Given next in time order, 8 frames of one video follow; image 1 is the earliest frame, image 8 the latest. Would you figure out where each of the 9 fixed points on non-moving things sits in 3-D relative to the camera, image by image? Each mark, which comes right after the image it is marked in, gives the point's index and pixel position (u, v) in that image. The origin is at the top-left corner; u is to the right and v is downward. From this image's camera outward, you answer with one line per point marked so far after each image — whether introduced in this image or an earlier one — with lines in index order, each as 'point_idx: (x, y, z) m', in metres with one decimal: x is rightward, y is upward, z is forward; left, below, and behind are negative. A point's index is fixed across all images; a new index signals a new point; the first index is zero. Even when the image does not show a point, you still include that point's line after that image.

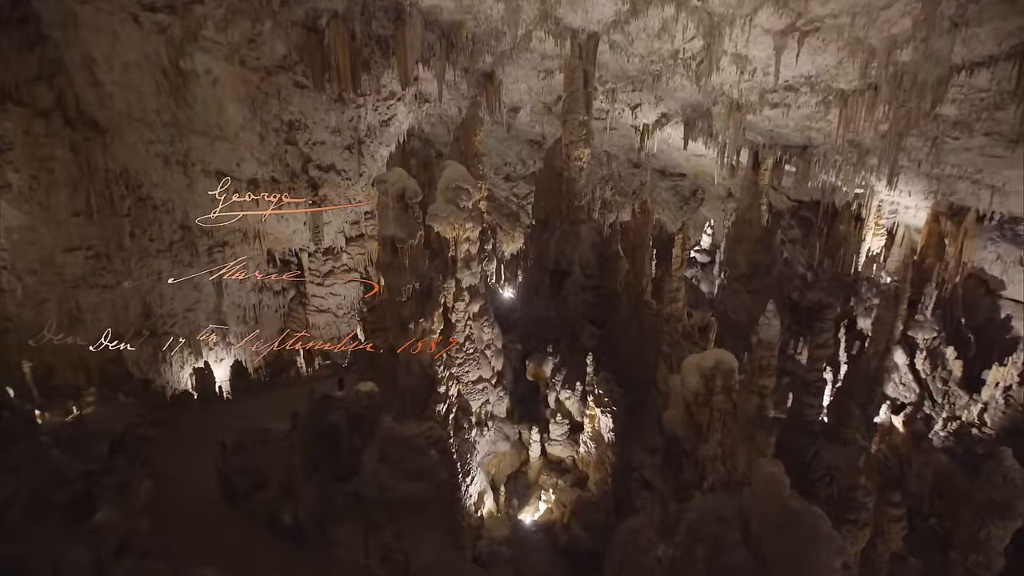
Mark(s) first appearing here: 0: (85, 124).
0: (-5.7, +2.2, +6.6) m
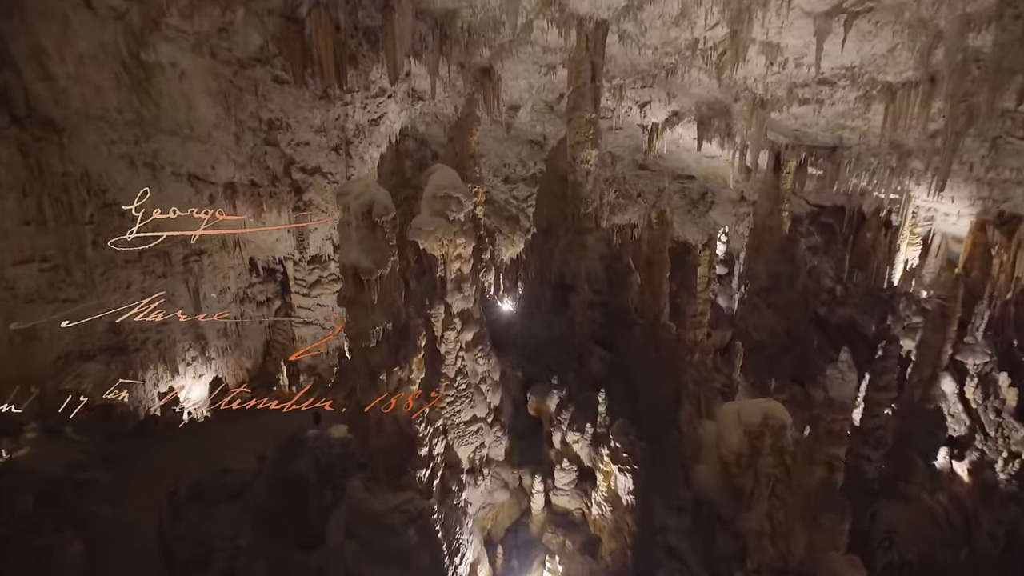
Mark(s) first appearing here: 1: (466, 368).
0: (-5.7, +2.0, +5.9) m
1: (-0.4, -0.8, +4.5) m
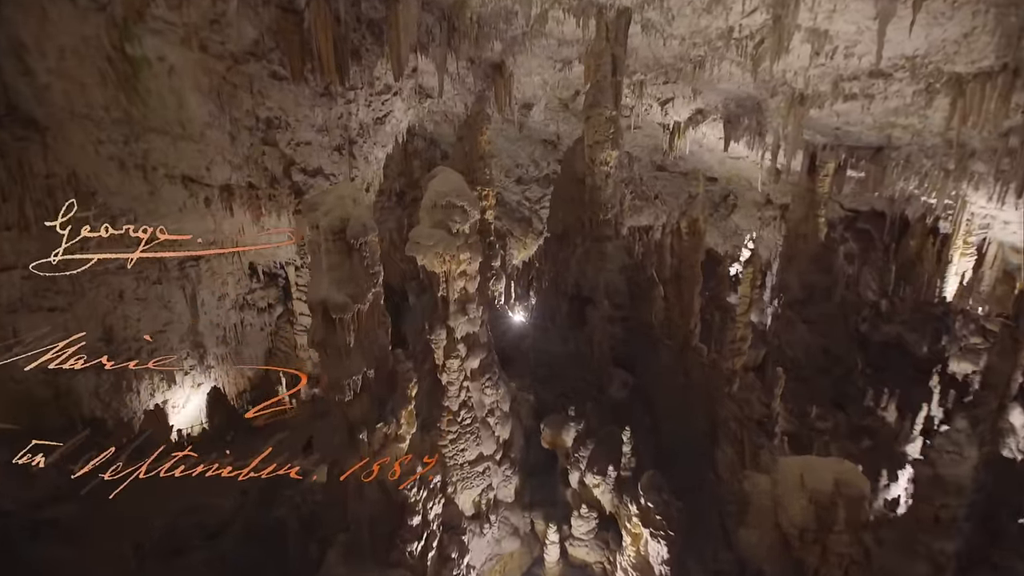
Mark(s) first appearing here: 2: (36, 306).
0: (-5.6, +1.9, +5.5) m
1: (-0.3, -1.0, +4.0) m
2: (-5.9, -0.2, +6.0) m
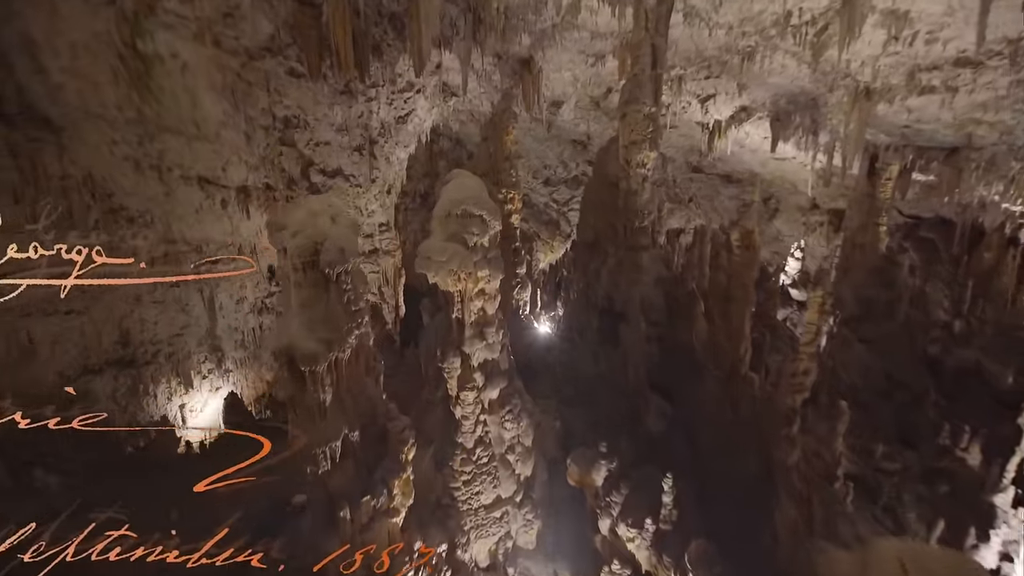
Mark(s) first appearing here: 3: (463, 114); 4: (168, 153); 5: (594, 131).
0: (-5.3, +1.8, +5.4) m
1: (-0.2, -1.1, +3.6) m
2: (-5.6, -0.3, +5.9) m
3: (-0.9, +3.2, +8.9) m
4: (-4.3, +1.7, +6.1) m
5: (+1.7, +3.3, +10.2) m
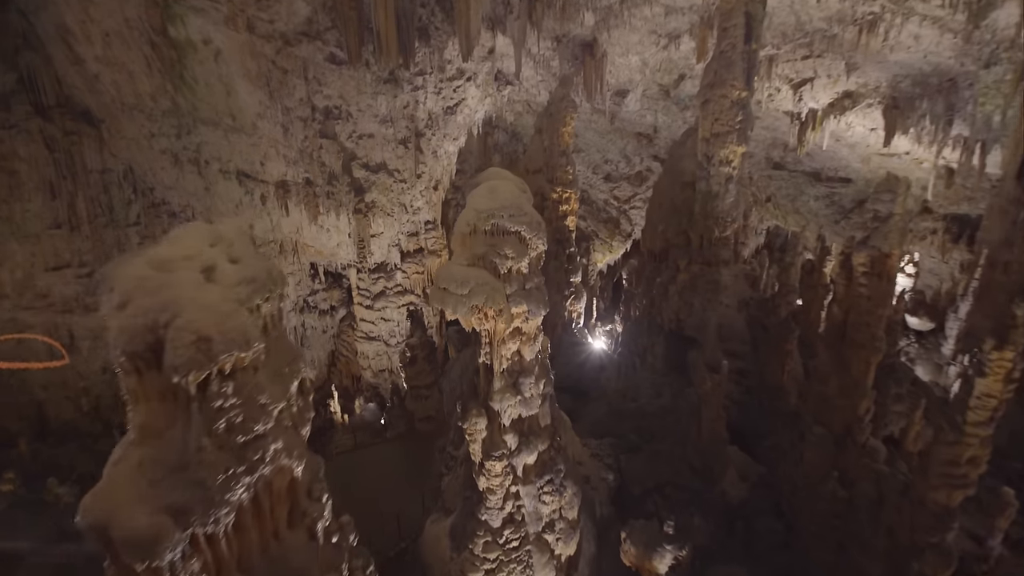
0: (-4.7, +1.9, +5.2) m
1: (+0.1, -1.2, +2.9) m
2: (-5.0, -0.2, +5.8) m
3: (+0.1, +3.1, +8.2) m
4: (-3.6, +1.7, +5.8) m
5: (+2.8, +3.1, +9.2) m
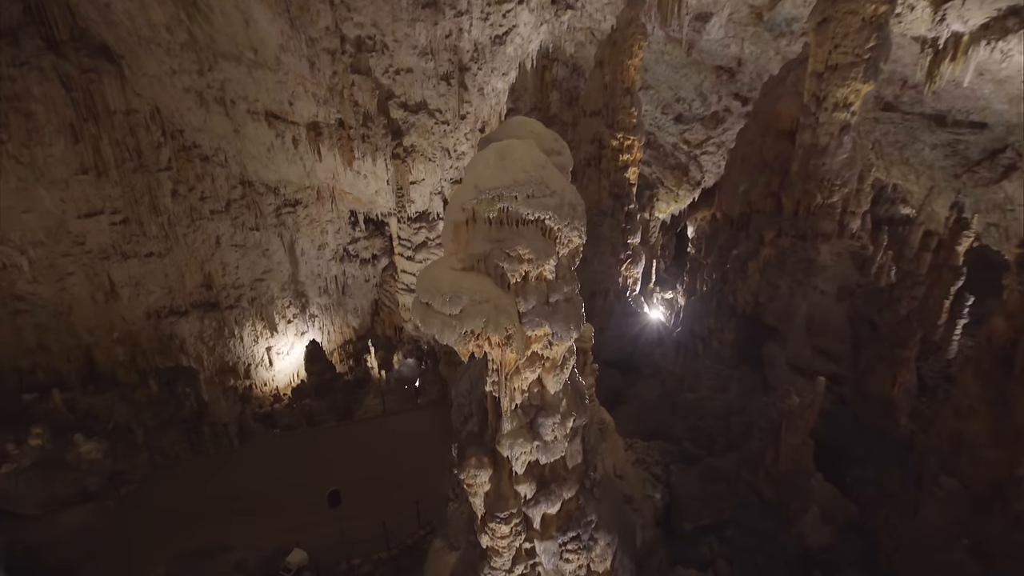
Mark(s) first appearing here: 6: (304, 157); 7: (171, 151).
0: (-4.2, +2.4, +4.8) m
1: (+0.2, -1.2, +2.4) m
2: (-4.5, +0.4, +5.6) m
3: (+1.0, +3.7, +7.1) m
4: (-3.1, +2.2, +5.3) m
5: (+3.8, +3.7, +7.8) m
6: (-2.6, +1.6, +6.2) m
7: (-3.9, +1.5, +5.5) m
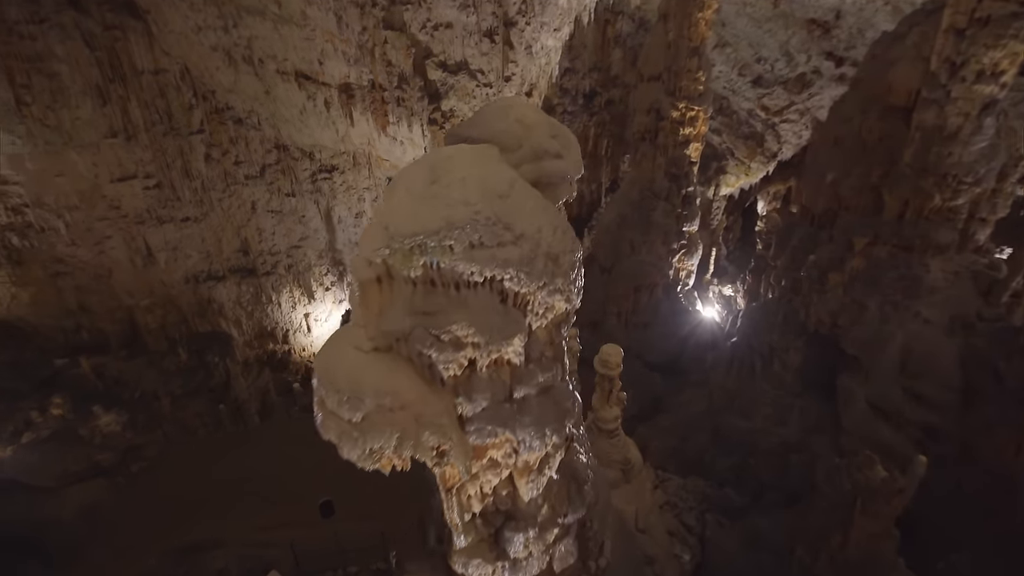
0: (-3.7, +2.7, +4.6) m
1: (+0.1, -1.3, +1.9) m
2: (-4.1, +0.8, +5.6) m
3: (+1.7, +3.9, +6.2) m
4: (-2.6, +2.5, +5.0) m
5: (+4.6, +3.8, +6.5) m
6: (-2.1, +2.0, +5.8) m
7: (-3.5, +1.9, +5.3) m
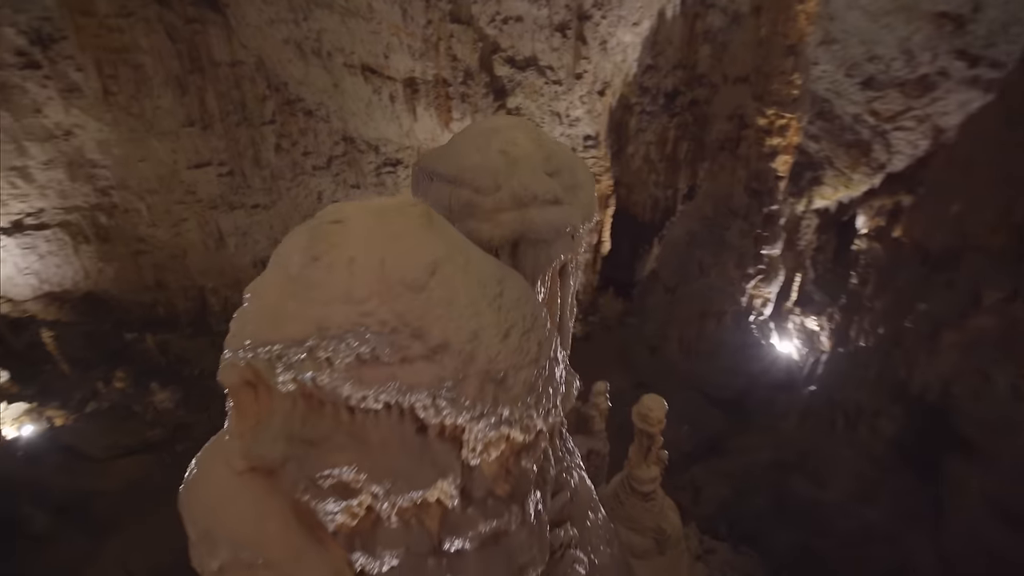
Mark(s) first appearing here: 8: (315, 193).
0: (-3.1, +2.9, +4.7) m
1: (+0.1, -1.4, +1.7) m
2: (-3.4, +1.0, +5.8) m
3: (+2.6, +3.6, +5.6) m
4: (-1.9, +2.6, +5.0) m
5: (+5.5, +3.3, +5.5) m
6: (-1.3, +2.0, +5.8) m
7: (-2.8, +2.0, +5.4) m
8: (-2.6, +1.1, +6.2) m
